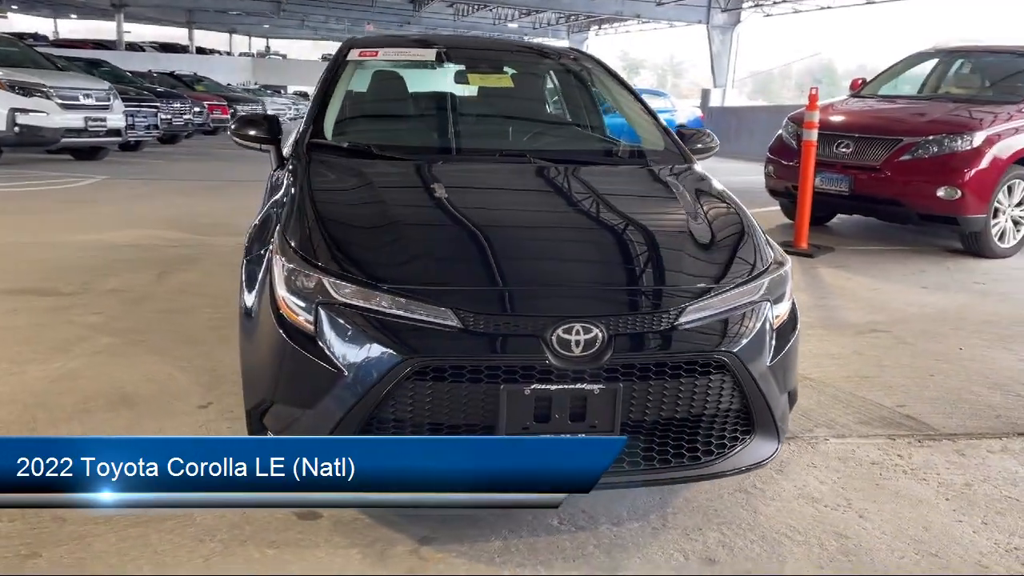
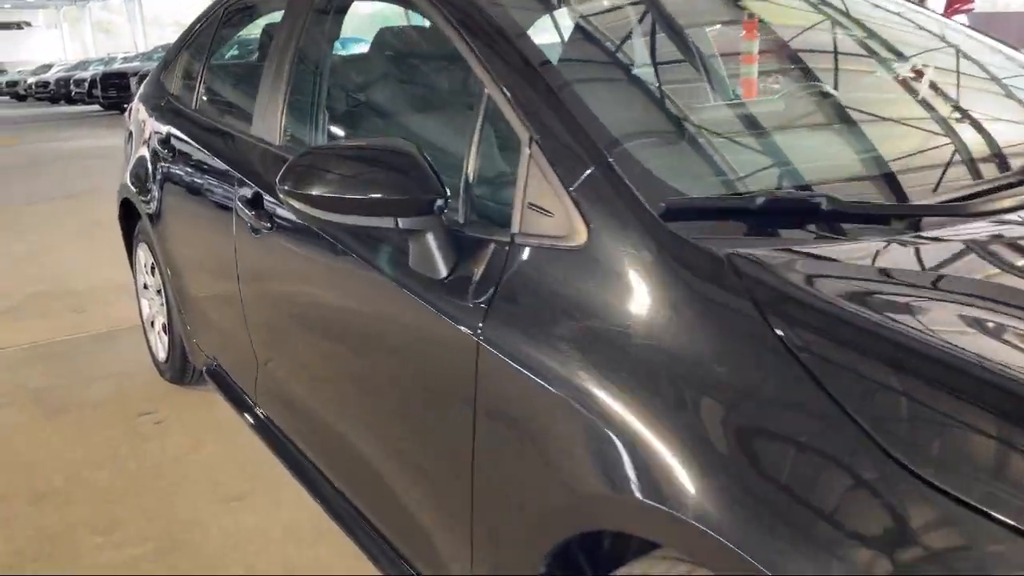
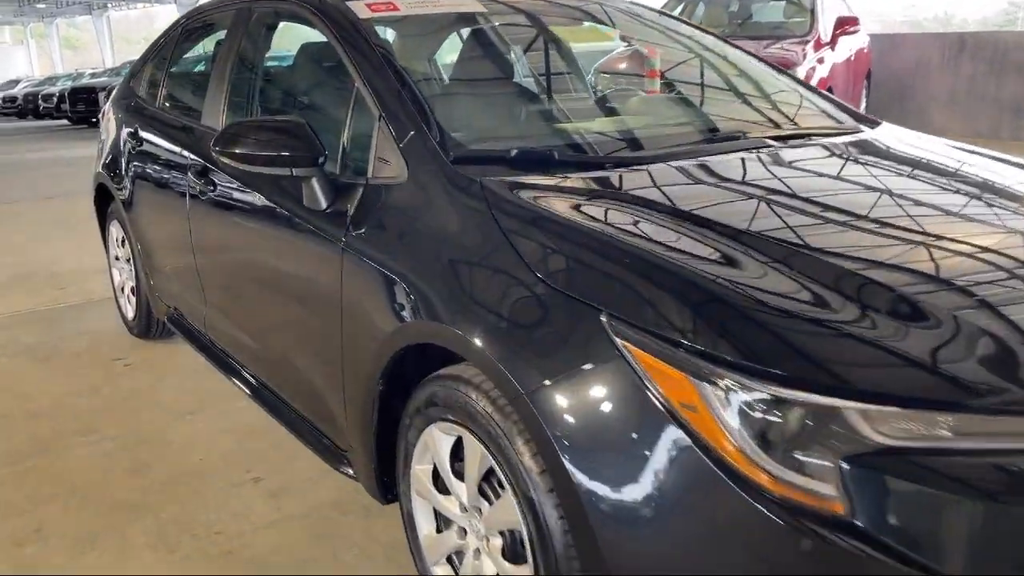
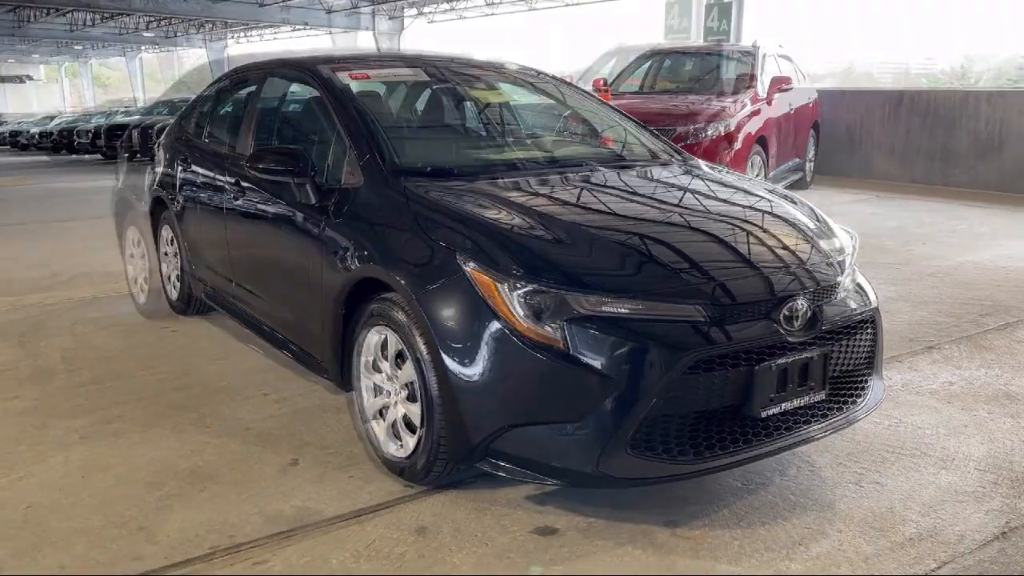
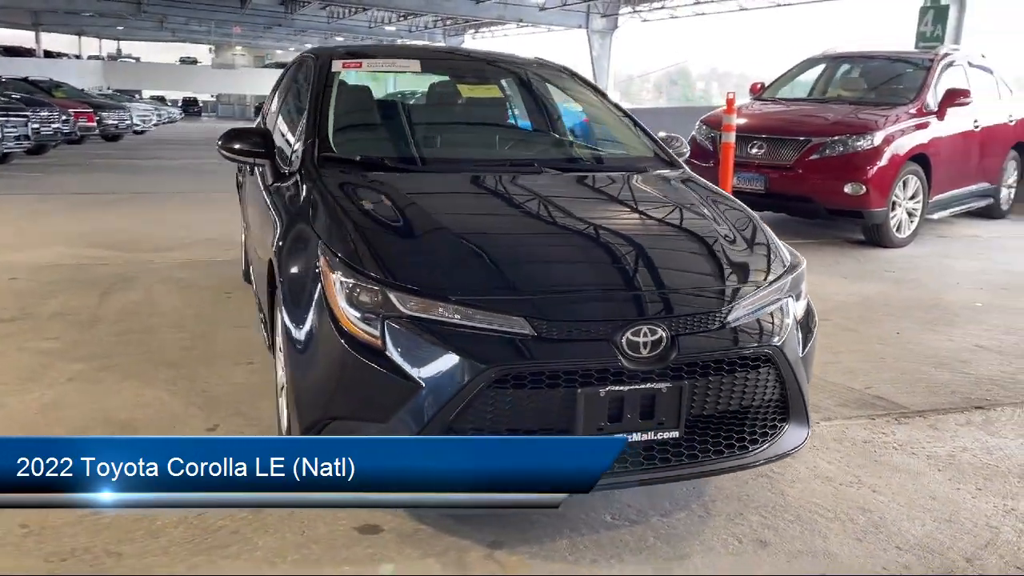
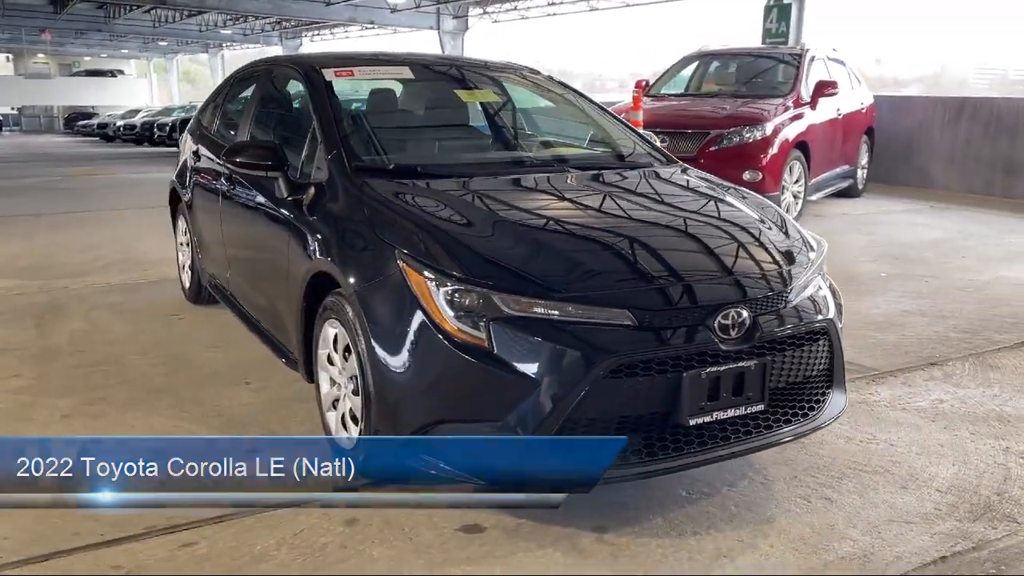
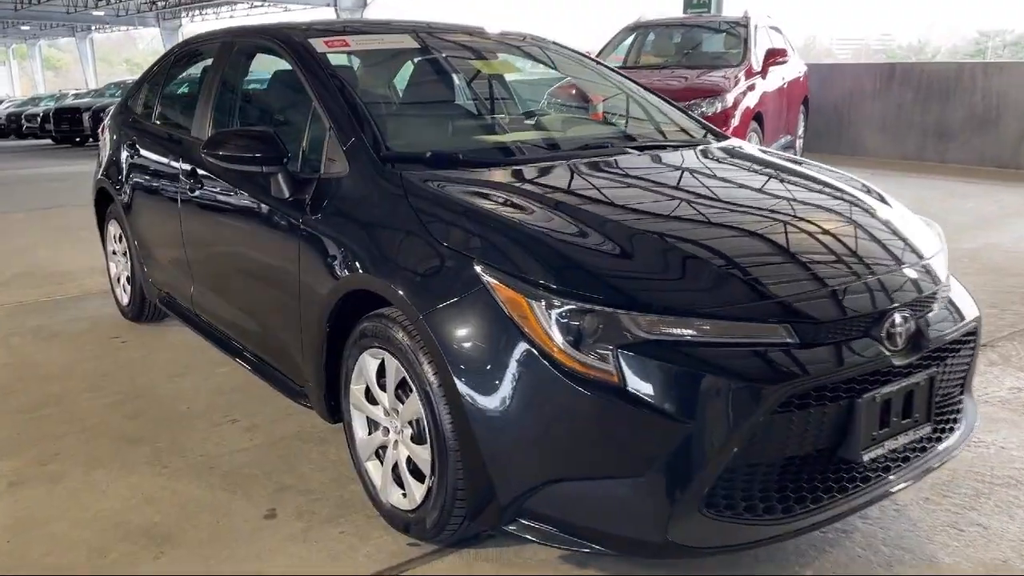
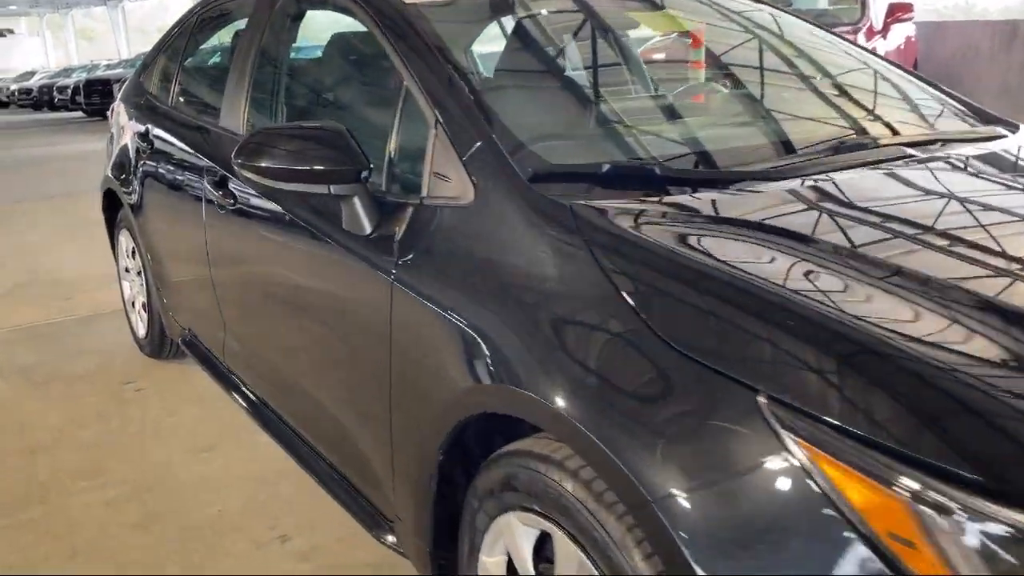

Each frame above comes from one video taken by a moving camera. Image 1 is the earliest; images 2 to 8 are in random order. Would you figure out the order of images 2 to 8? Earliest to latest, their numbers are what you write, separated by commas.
5, 6, 4, 7, 3, 8, 2
